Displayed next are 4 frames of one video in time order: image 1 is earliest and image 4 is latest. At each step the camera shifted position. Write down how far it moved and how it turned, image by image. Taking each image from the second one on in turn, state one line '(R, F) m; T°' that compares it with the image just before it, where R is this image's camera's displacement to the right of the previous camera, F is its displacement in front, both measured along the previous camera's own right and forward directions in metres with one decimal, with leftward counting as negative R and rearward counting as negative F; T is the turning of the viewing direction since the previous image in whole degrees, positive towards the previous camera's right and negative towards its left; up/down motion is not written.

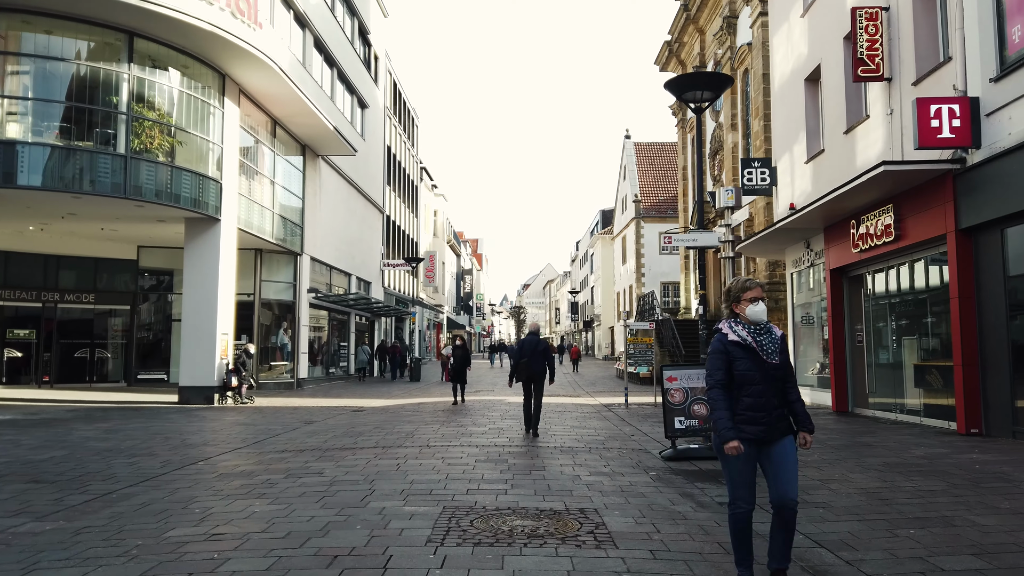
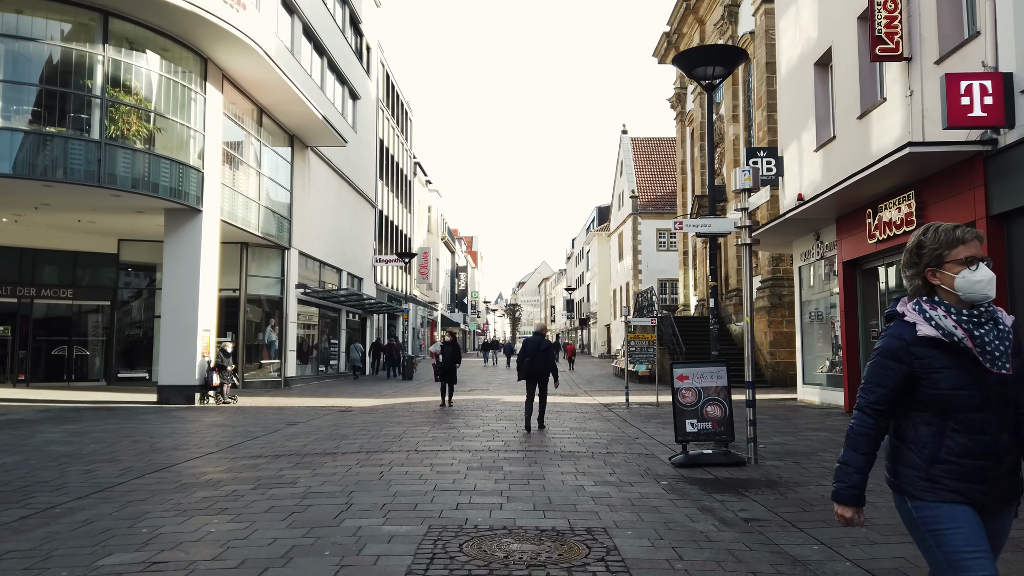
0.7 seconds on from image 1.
(0.0, +0.8) m; 0°
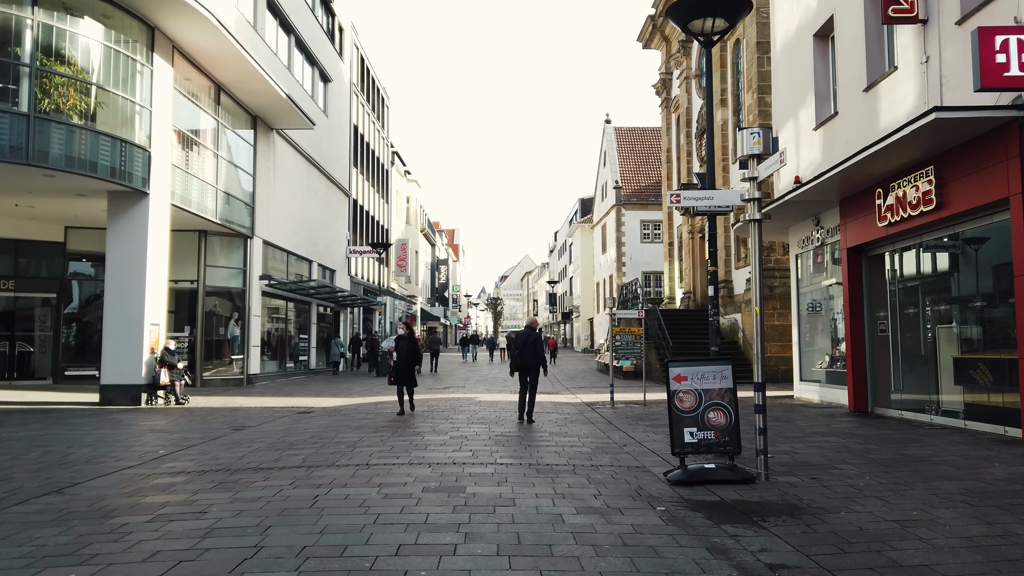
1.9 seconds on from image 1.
(+0.2, +1.3) m; +1°
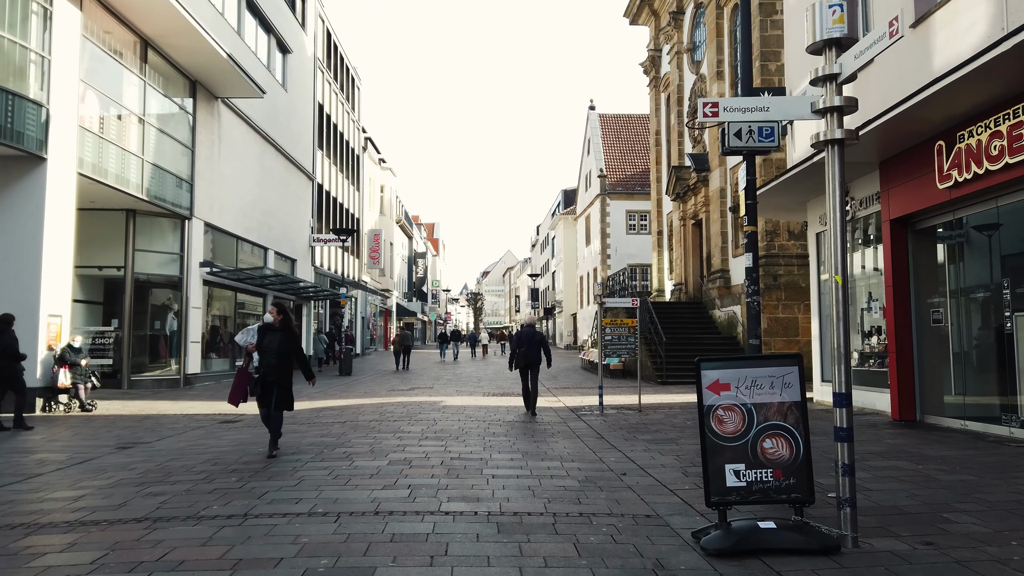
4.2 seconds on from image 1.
(+0.2, +2.5) m; +1°
